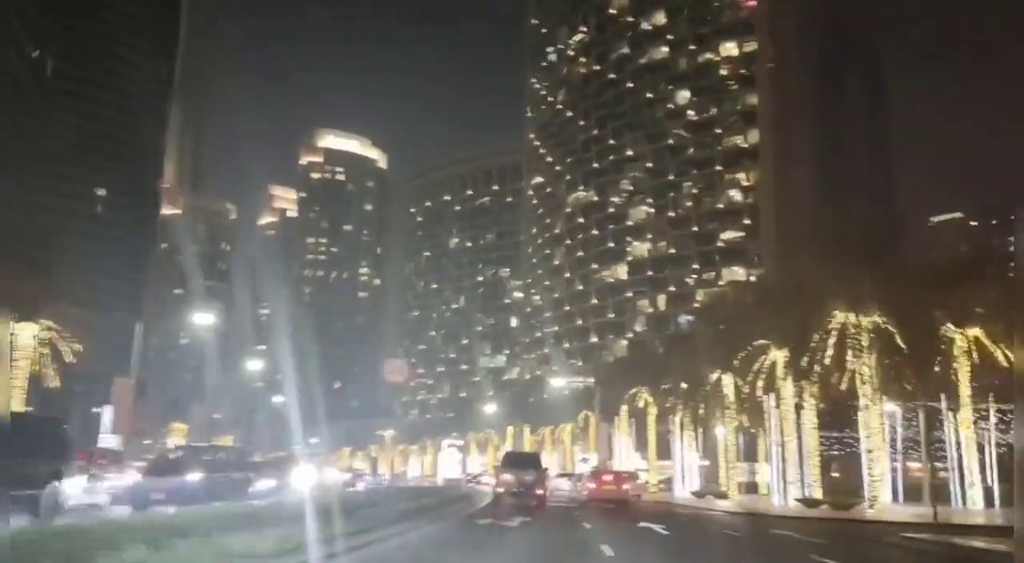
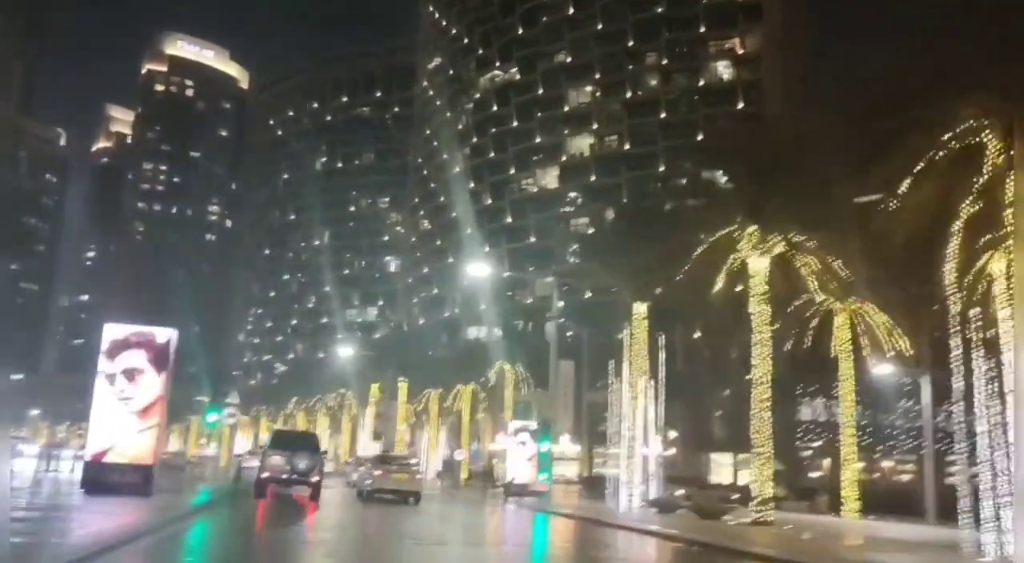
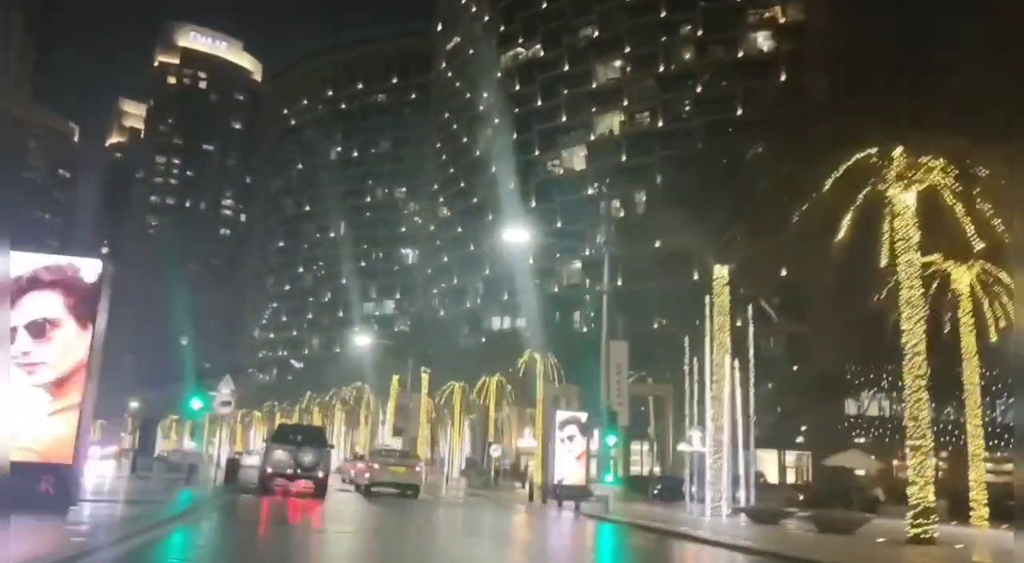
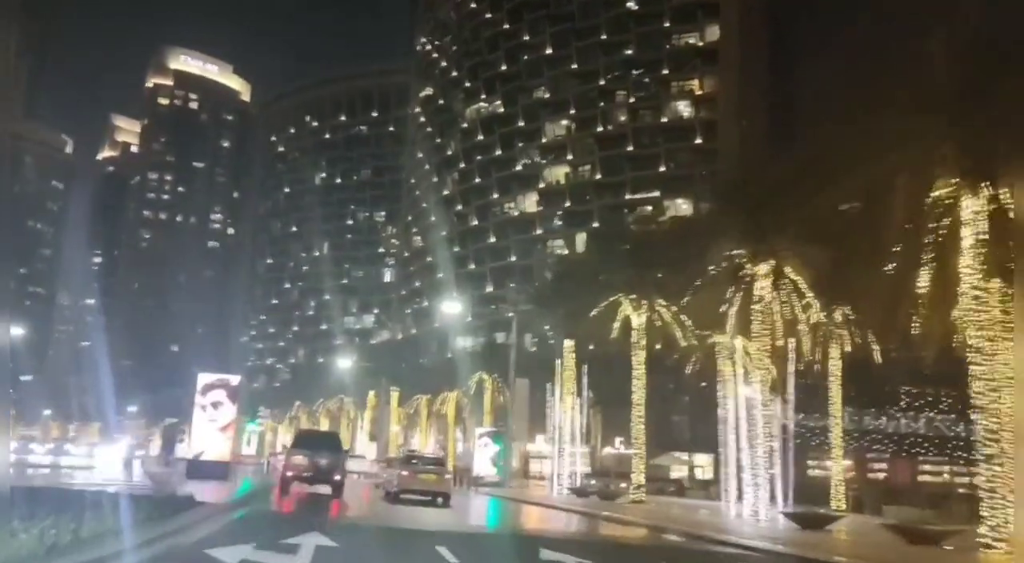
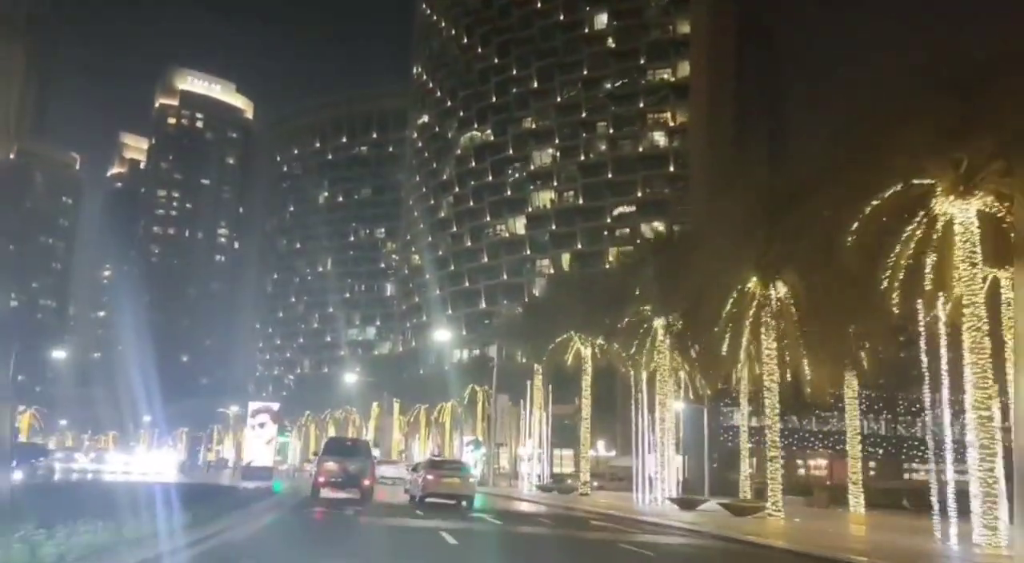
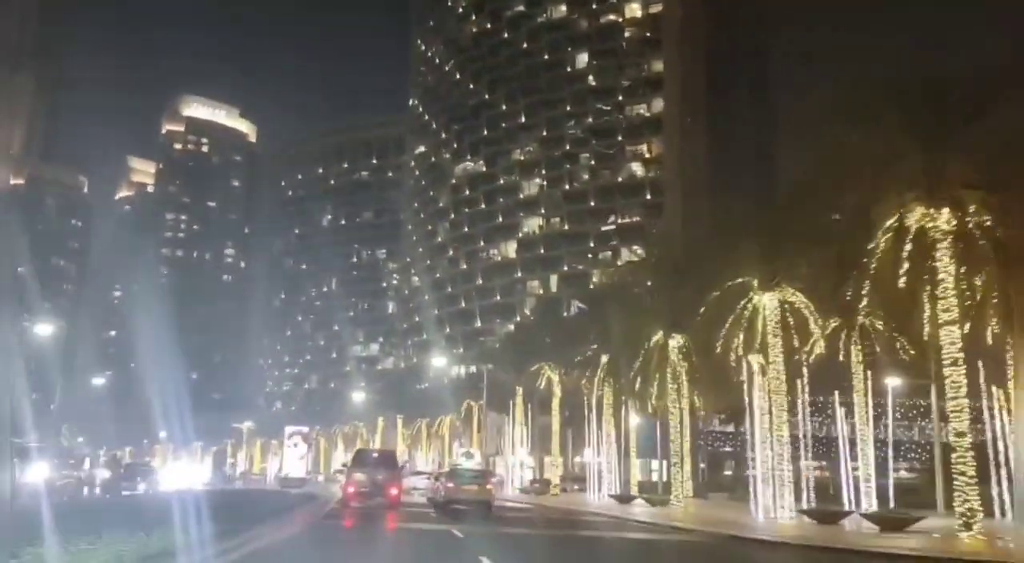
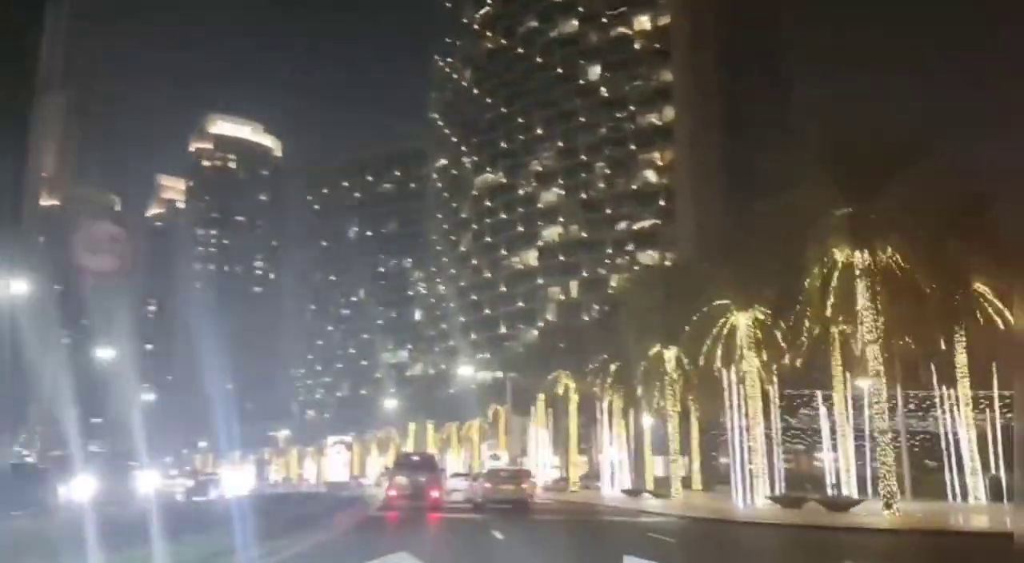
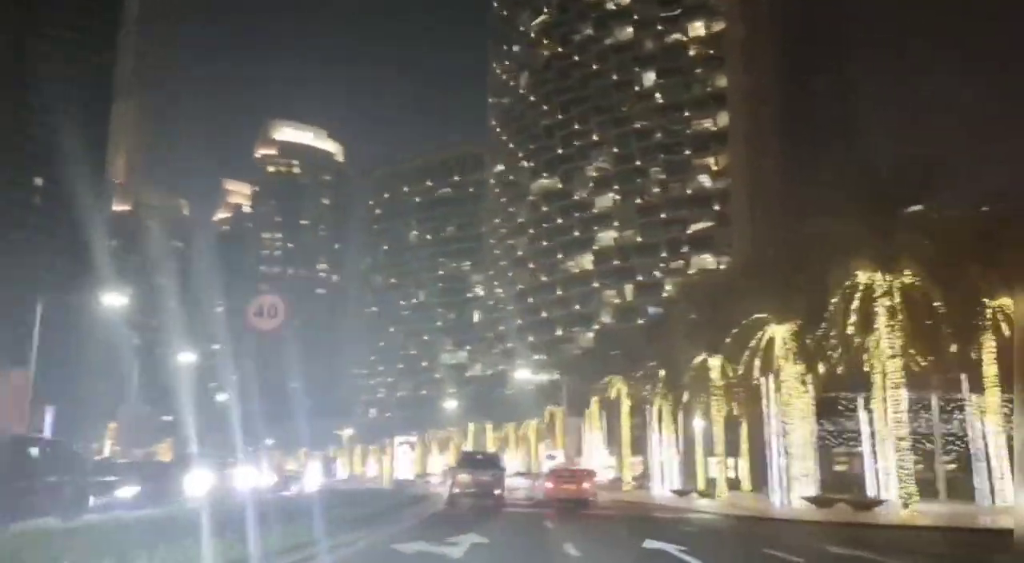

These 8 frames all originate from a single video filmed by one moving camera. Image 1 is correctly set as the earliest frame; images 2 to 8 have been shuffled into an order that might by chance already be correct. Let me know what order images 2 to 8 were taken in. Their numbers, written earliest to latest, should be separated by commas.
8, 7, 6, 5, 4, 2, 3
